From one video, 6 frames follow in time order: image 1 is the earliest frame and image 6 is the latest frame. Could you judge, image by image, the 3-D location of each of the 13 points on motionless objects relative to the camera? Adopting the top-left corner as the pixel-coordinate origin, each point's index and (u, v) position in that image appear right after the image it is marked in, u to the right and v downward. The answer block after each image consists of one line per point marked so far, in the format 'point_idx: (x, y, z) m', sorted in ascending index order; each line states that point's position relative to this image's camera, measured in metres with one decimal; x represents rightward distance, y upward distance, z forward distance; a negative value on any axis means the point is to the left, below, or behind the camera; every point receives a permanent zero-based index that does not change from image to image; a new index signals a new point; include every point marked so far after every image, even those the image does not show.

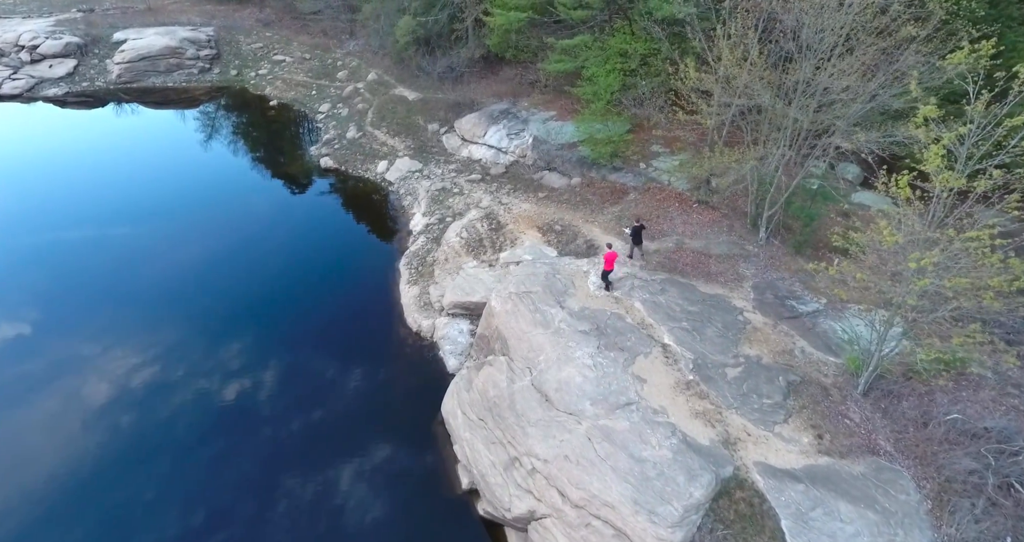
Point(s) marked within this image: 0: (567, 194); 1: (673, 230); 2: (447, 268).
0: (+2.1, +3.0, +18.9) m
1: (+5.0, +1.3, +15.2) m
2: (-2.2, +0.1, +16.9) m
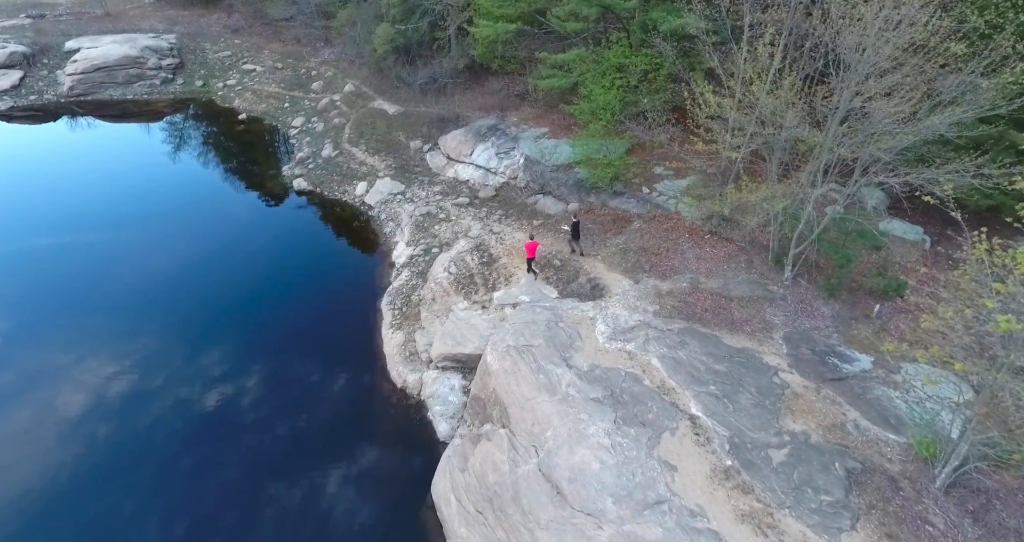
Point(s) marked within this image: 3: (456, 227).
0: (+1.8, +1.8, +17.3) m
1: (+4.8, +0.1, +13.7) m
2: (-2.4, -1.2, +15.2) m
3: (-2.1, +1.6, +18.9) m
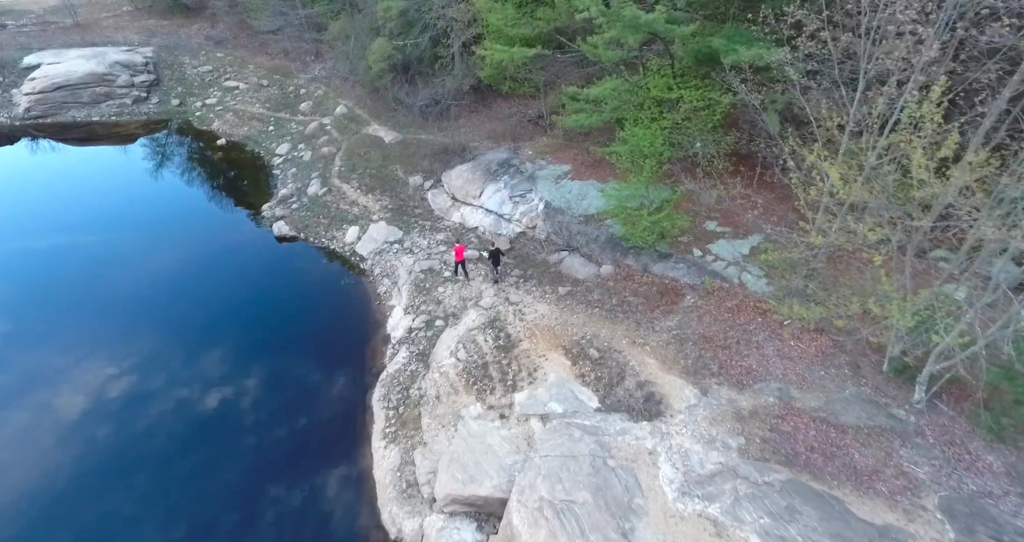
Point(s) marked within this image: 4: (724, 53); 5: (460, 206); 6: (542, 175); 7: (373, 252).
0: (+2.4, -0.5, +14.1) m
1: (+5.4, -2.1, +10.5) m
2: (-1.8, -3.4, +11.9) m
3: (-1.5, -0.7, +15.7) m
4: (+5.0, +5.2, +11.7) m
5: (-2.0, +2.6, +19.6) m
6: (+1.1, +3.6, +18.6) m
7: (-5.3, +0.7, +18.9) m
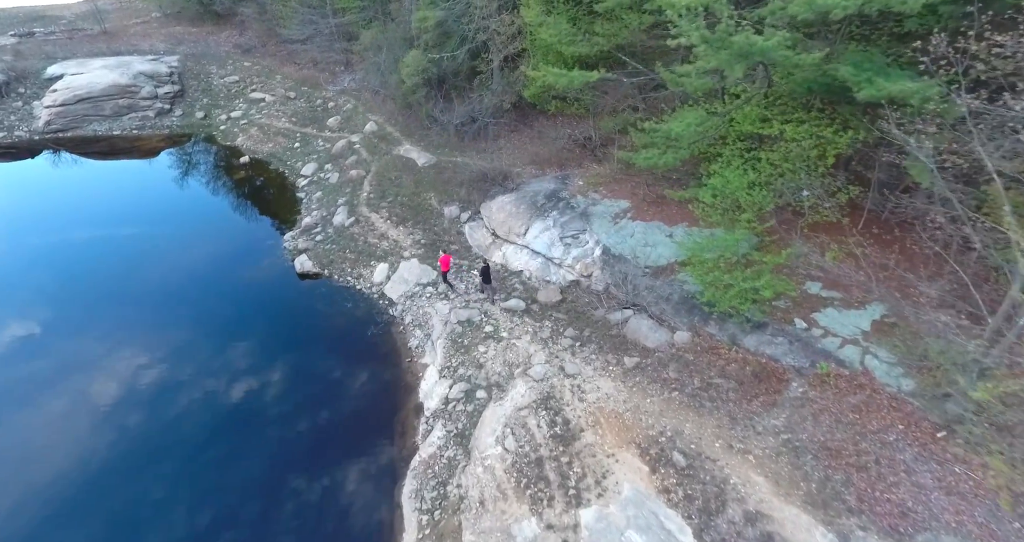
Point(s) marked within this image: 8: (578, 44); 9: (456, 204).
0: (+3.8, -2.2, +11.6) m
1: (+6.6, -3.8, +7.9) m
2: (-0.5, -5.0, +9.6) m
3: (-0.1, -2.3, +13.4) m
4: (+6.5, +3.5, +9.2) m
5: (-0.3, +1.0, +17.3) m
6: (+2.8, +1.9, +16.2) m
7: (-3.7, -0.8, +16.7) m
8: (+2.2, +7.5, +16.2) m
9: (-2.2, +2.6, +19.2) m
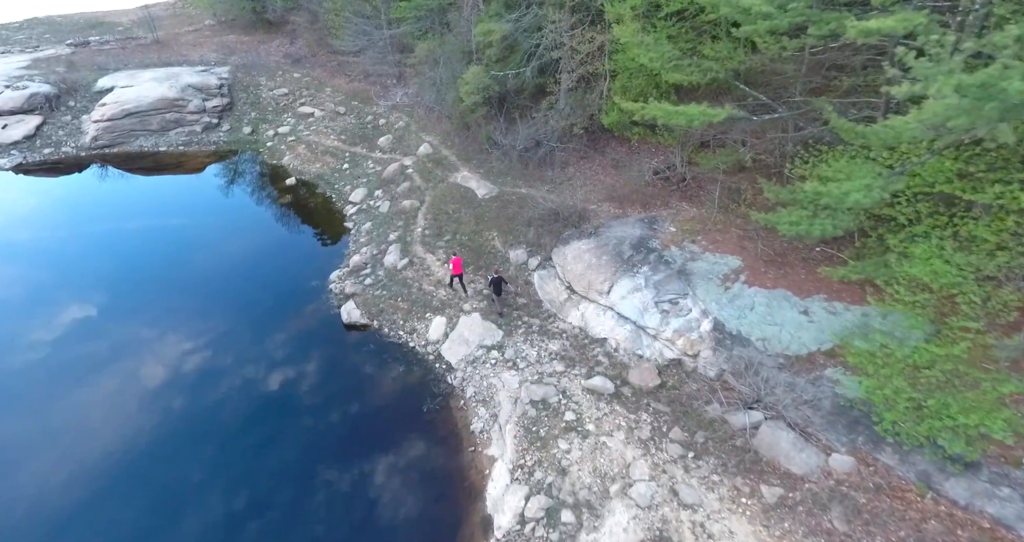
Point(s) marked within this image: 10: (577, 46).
0: (+5.7, -4.1, +8.7) m
1: (+8.2, -5.8, +4.7) m
2: (+1.1, -6.7, +6.9) m
3: (+1.9, -4.1, +10.7) m
4: (+8.4, +1.5, +6.1) m
5: (+2.0, -0.9, +14.6) m
6: (+5.1, 0.0, +13.3) m
7: (-1.4, -2.5, +14.3) m
8: (+4.7, +5.5, +13.4) m
9: (+0.4, +0.8, +16.7) m
10: (+2.5, +8.5, +18.6) m
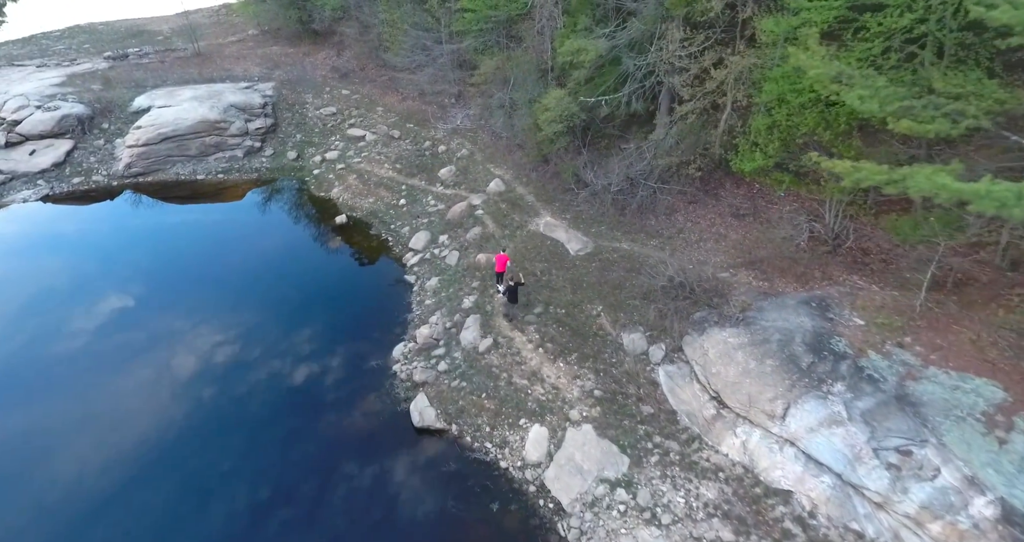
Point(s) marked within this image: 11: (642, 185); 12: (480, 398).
0: (+8.1, -6.5, +4.4) m
1: (+10.4, -8.2, +0.3) m
2: (+3.4, -9.0, +2.8) m
3: (+4.5, -6.4, +6.6) m
4: (+10.9, -0.9, +1.8) m
5: (+4.9, -3.3, +10.6) m
6: (+8.0, -2.5, +9.1) m
7: (+1.5, -4.8, +10.4) m
8: (+7.7, +3.1, +9.4) m
9: (+3.4, -1.6, +12.7) m
10: (+5.8, +6.0, +14.7) m
11: (+4.9, +2.9, +17.0) m
12: (-0.9, -3.2, +12.8) m
